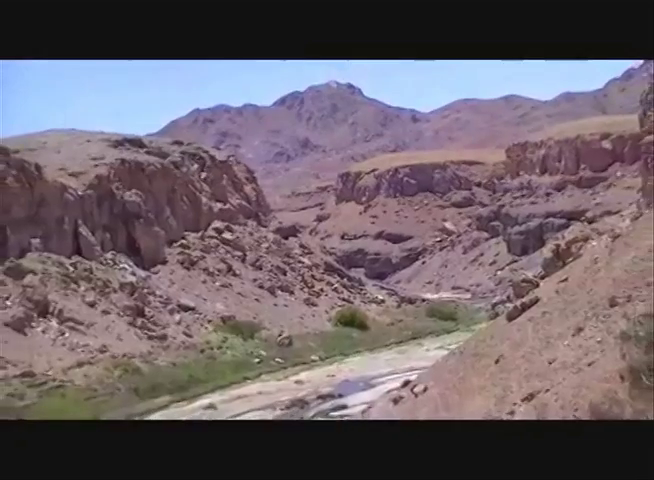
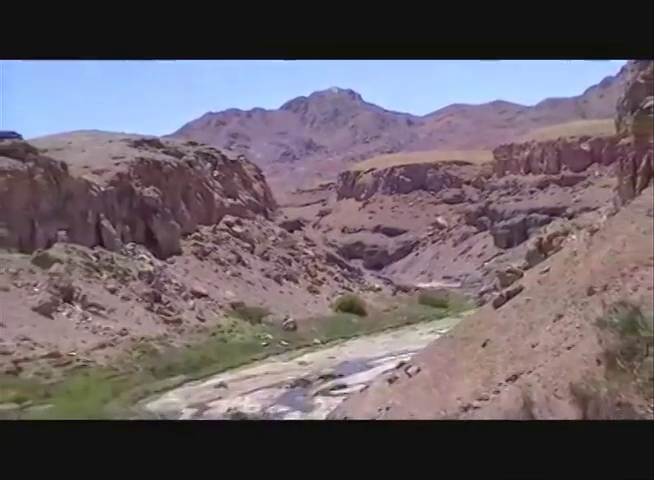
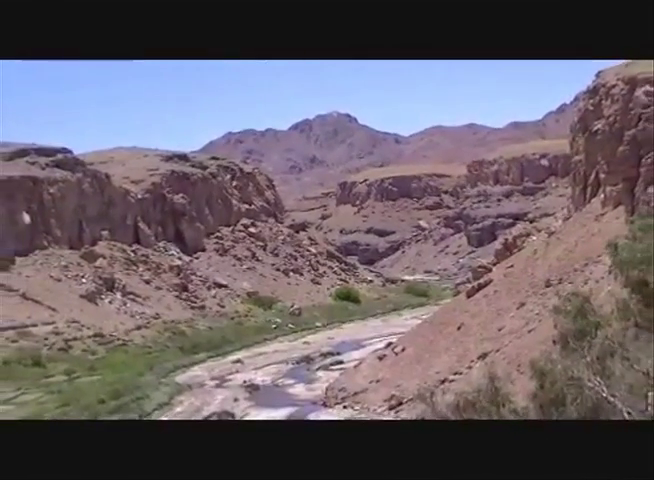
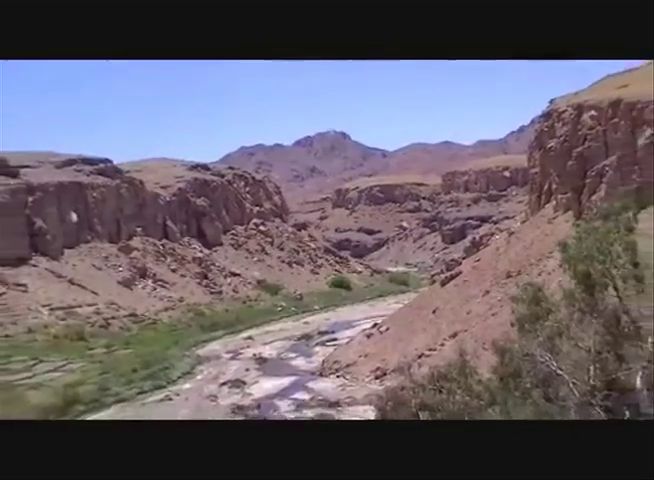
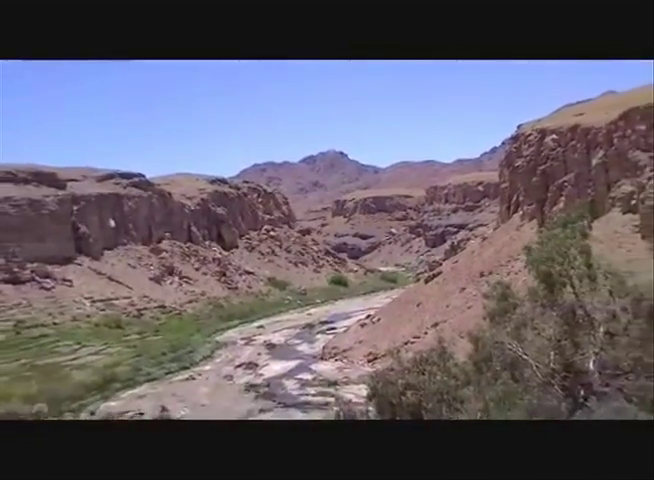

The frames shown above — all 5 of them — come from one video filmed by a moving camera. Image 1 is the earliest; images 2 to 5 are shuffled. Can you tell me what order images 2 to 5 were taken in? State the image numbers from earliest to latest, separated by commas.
2, 3, 4, 5
